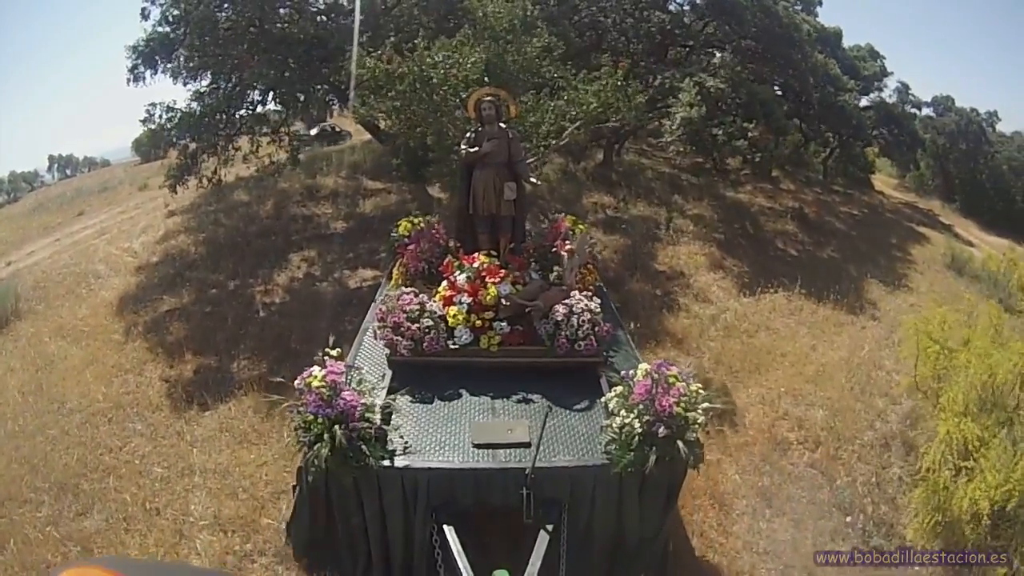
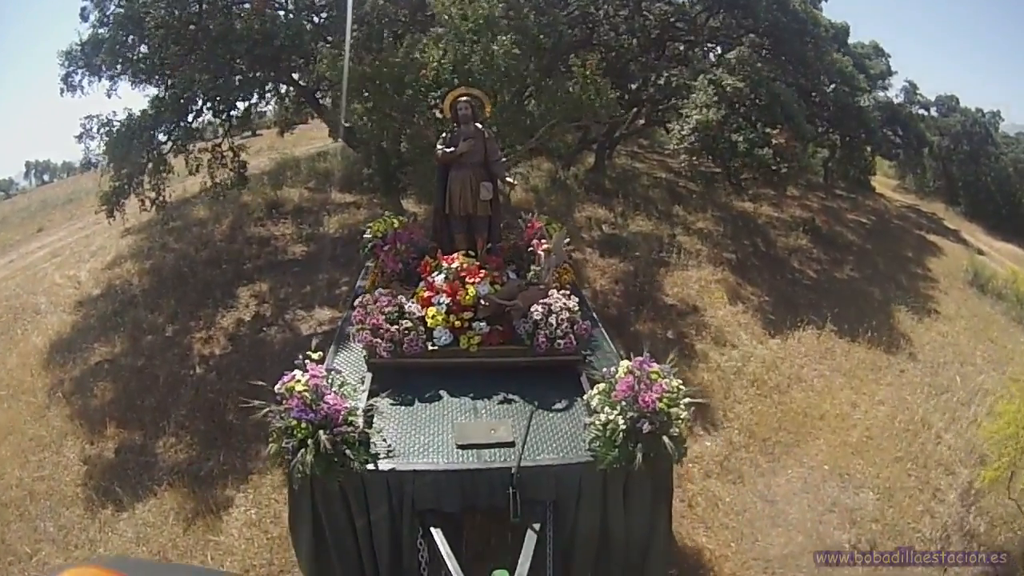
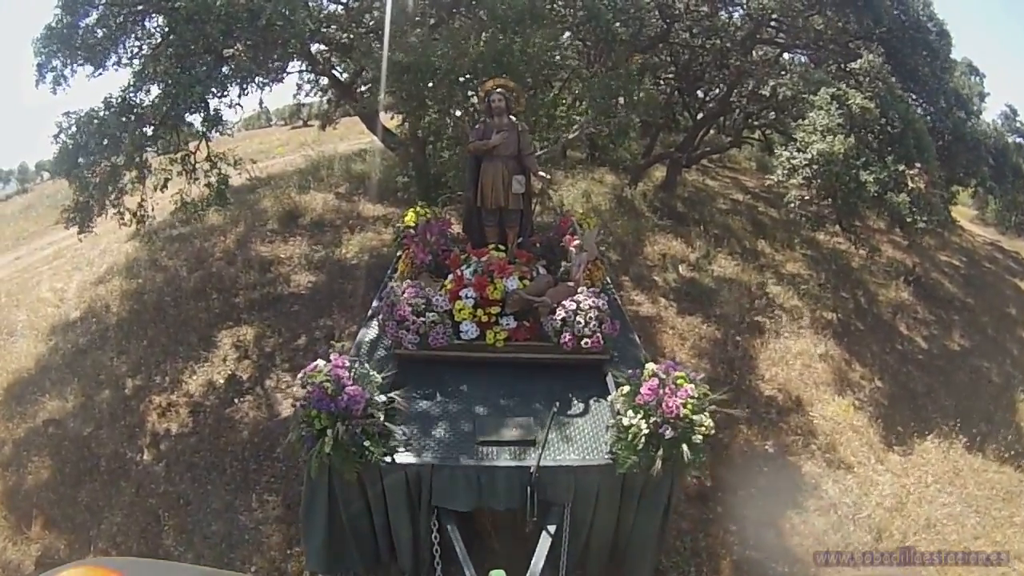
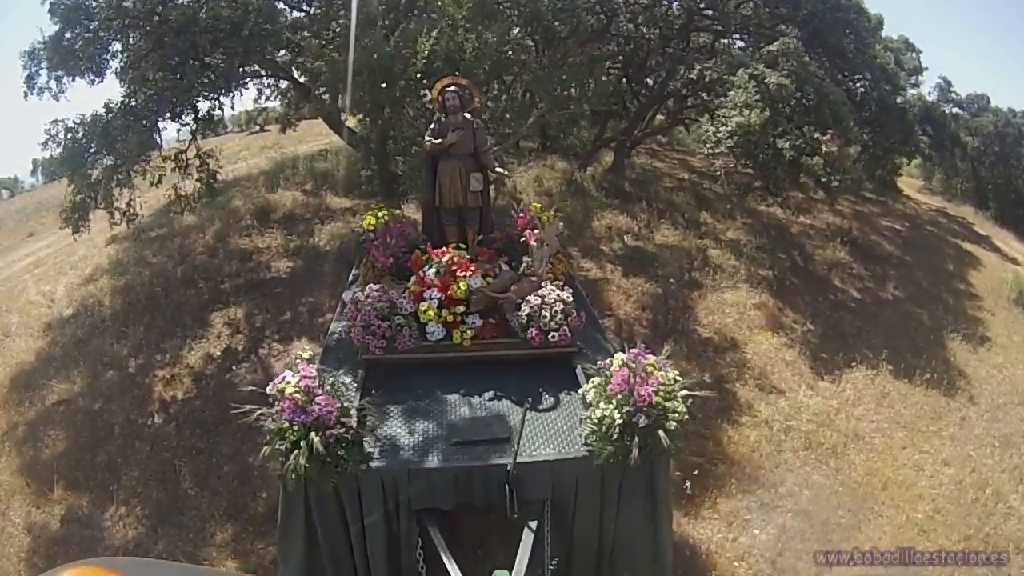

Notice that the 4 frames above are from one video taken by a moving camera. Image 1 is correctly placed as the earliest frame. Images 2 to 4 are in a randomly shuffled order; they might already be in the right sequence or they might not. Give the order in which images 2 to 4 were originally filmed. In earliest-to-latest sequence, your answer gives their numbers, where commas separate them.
2, 4, 3
